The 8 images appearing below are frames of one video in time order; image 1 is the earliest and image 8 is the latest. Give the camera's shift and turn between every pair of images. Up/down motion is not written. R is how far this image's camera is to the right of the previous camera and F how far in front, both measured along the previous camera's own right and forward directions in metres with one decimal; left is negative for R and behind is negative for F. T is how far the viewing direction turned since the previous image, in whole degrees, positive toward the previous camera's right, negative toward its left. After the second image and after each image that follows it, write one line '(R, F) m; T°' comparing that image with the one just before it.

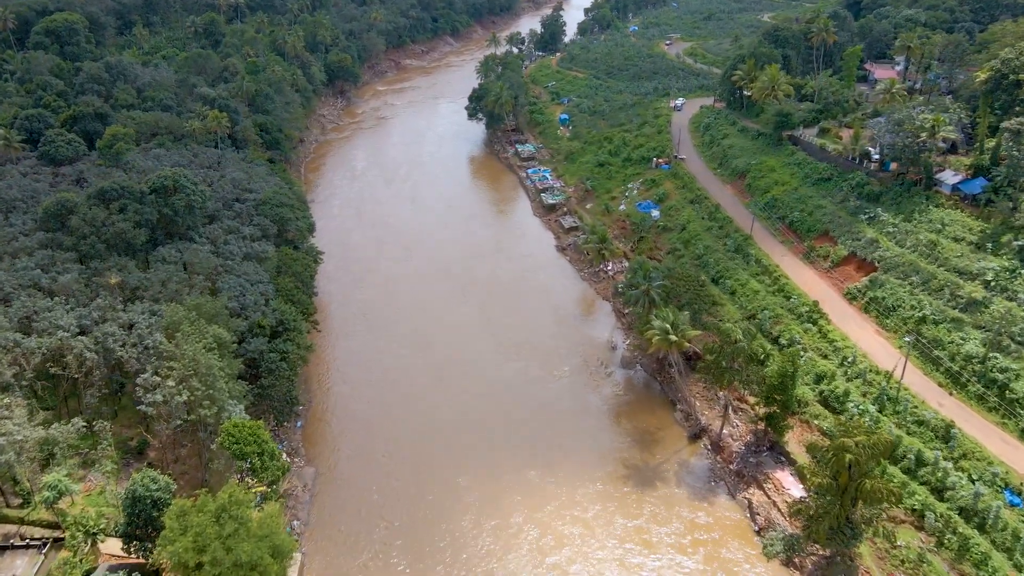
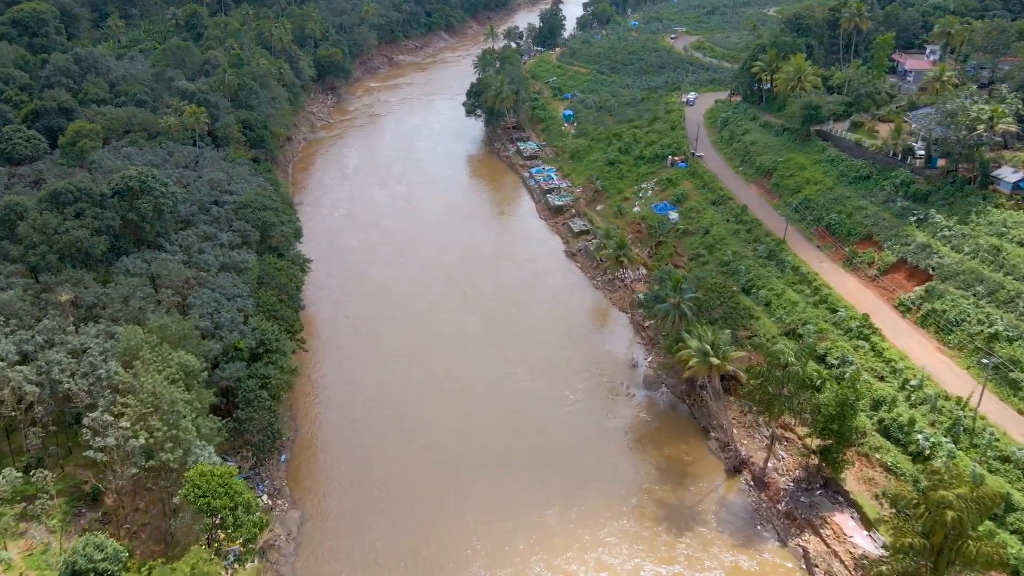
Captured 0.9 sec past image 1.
(-0.9, +4.5) m; +1°
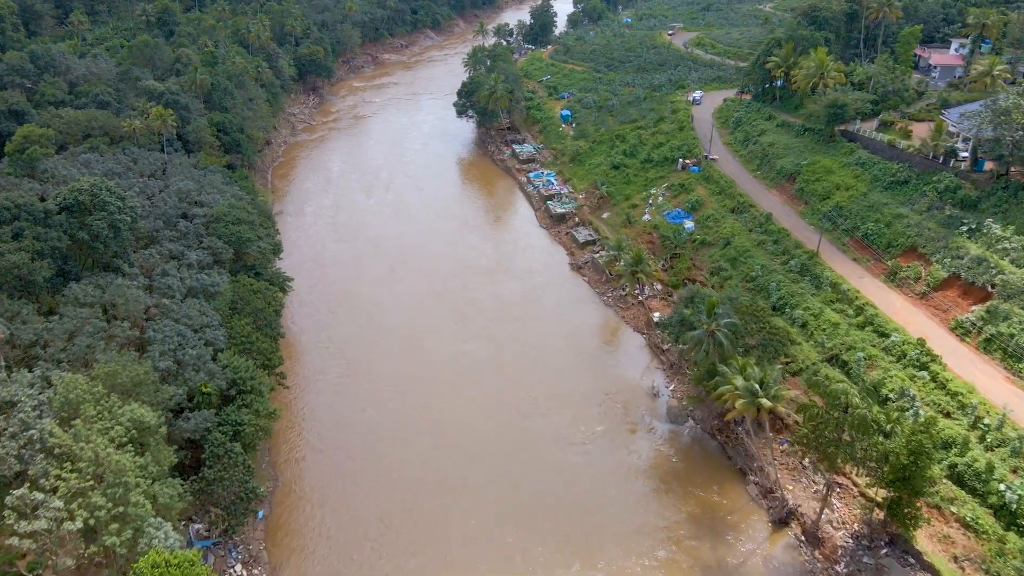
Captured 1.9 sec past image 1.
(-1.0, +4.3) m; +1°
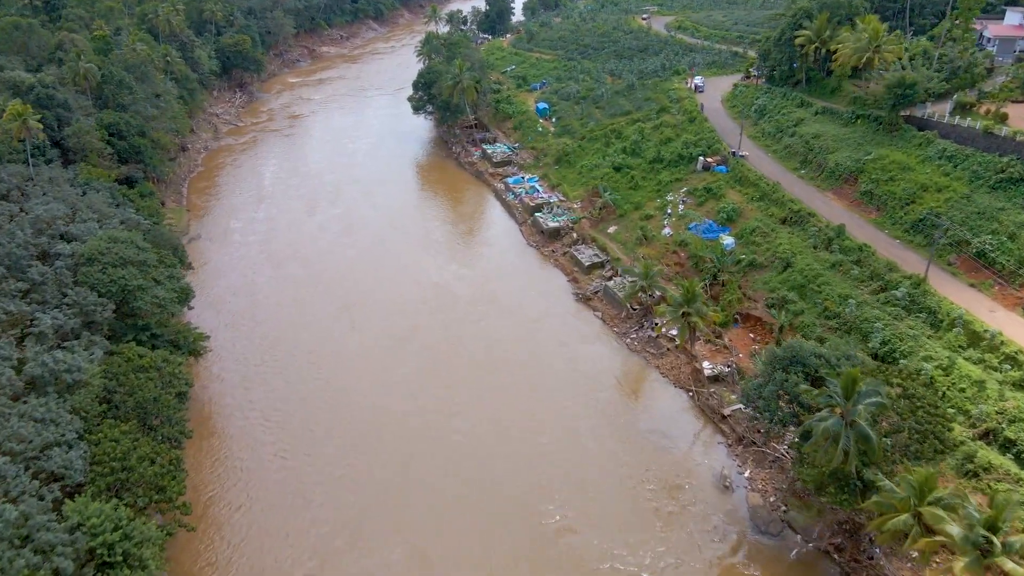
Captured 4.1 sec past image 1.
(-2.0, +10.7) m; +4°
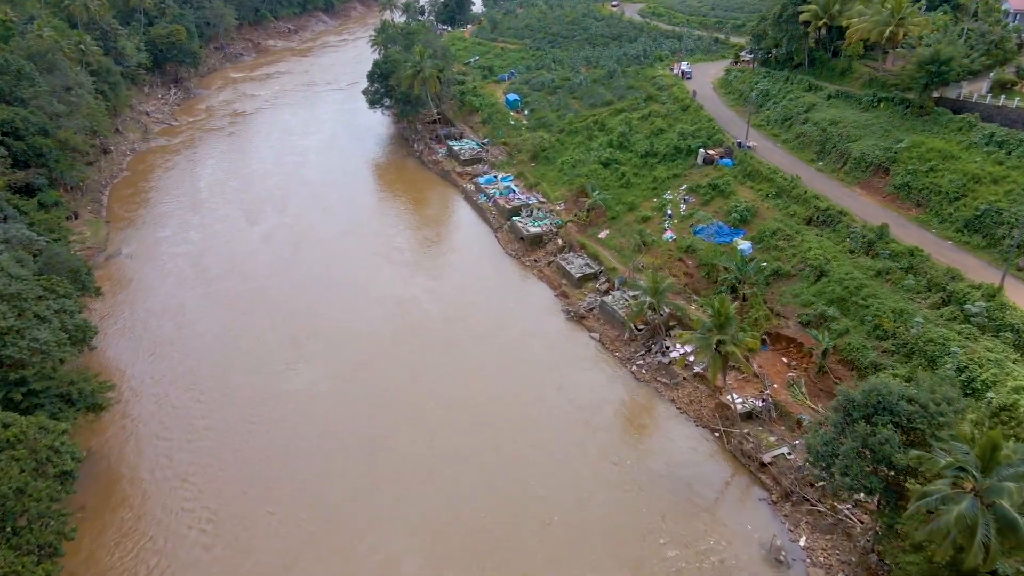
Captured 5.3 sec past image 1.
(-0.7, +5.7) m; +3°
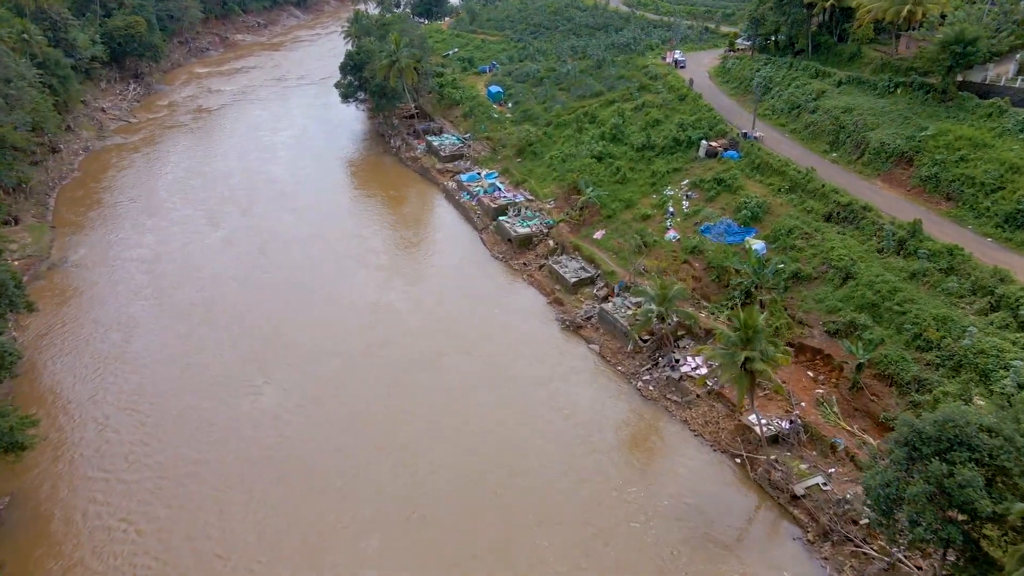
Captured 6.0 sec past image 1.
(-0.3, +3.1) m; +1°
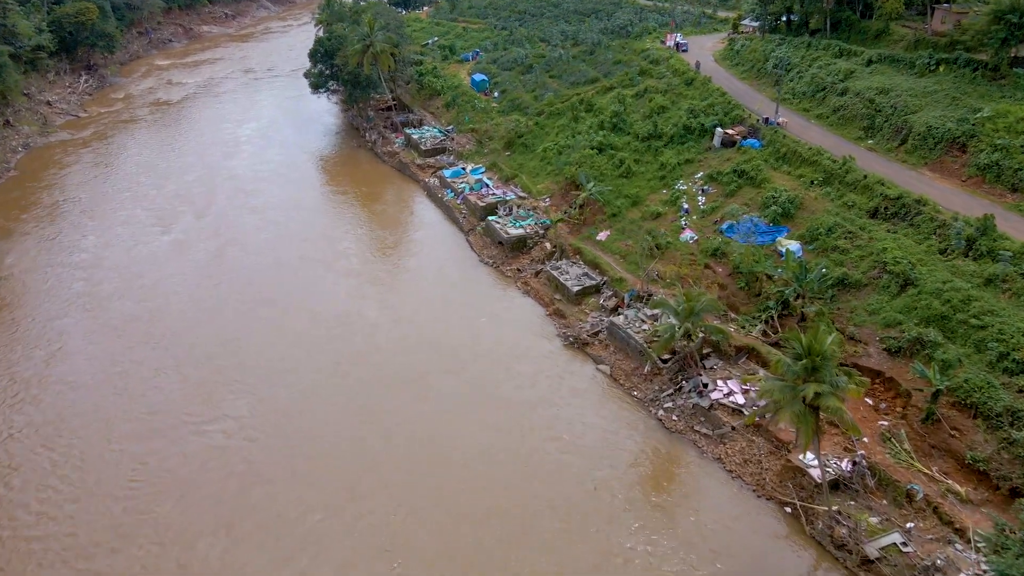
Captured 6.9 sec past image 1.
(-0.4, +4.1) m; +1°
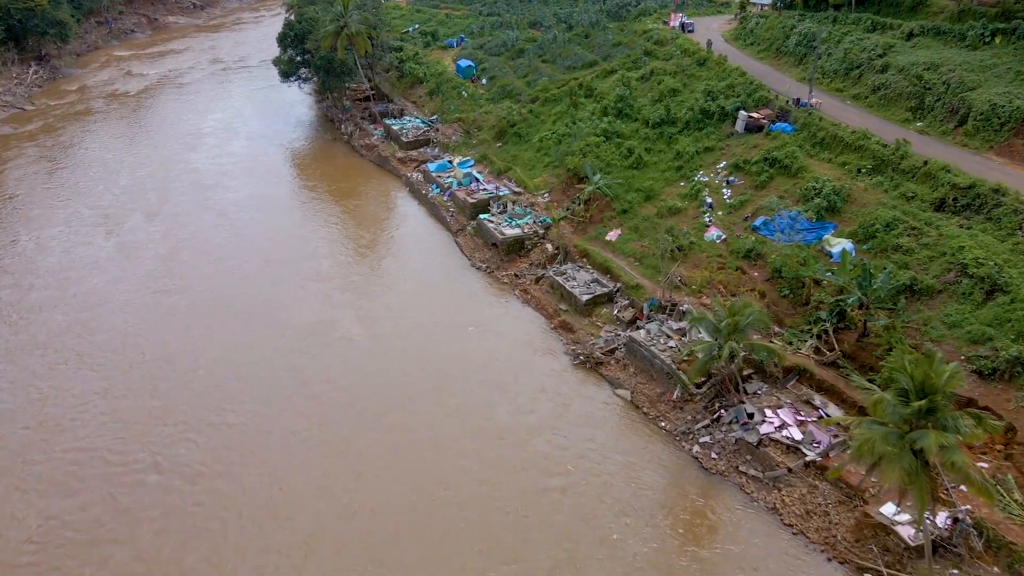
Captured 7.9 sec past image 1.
(-0.4, +3.8) m; +1°
